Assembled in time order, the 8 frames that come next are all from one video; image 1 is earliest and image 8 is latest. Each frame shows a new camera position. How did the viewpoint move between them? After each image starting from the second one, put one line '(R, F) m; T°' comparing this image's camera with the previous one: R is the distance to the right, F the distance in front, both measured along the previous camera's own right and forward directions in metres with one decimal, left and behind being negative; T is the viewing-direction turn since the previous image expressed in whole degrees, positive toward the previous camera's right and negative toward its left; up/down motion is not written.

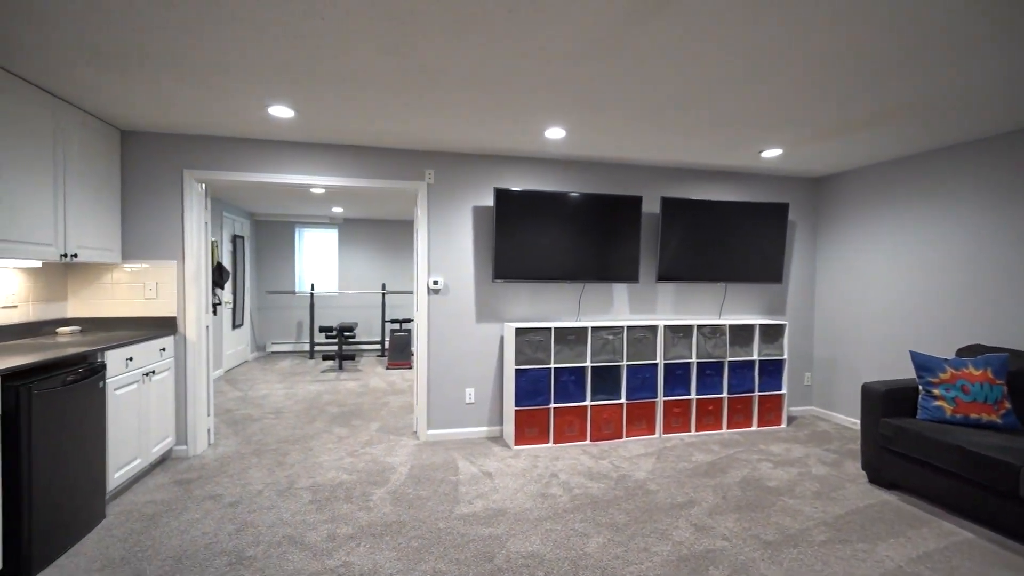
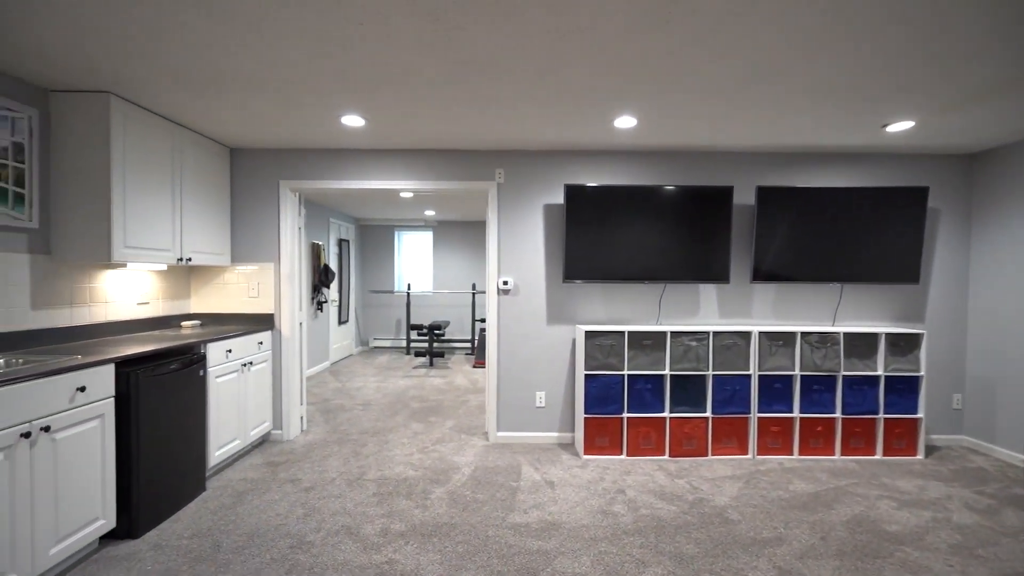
(+0.3, +0.1) m; -13°
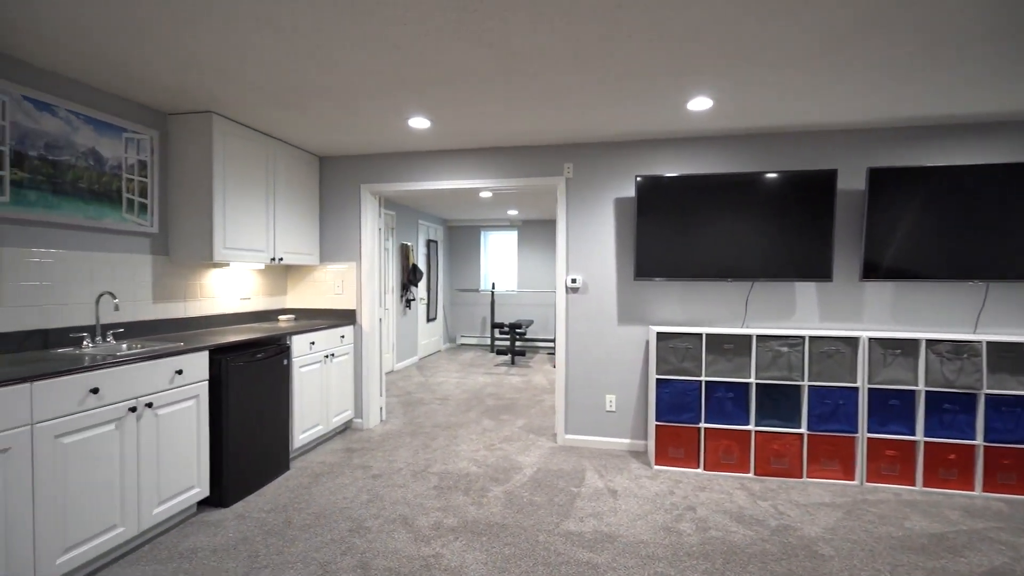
(+0.2, +0.1) m; -12°
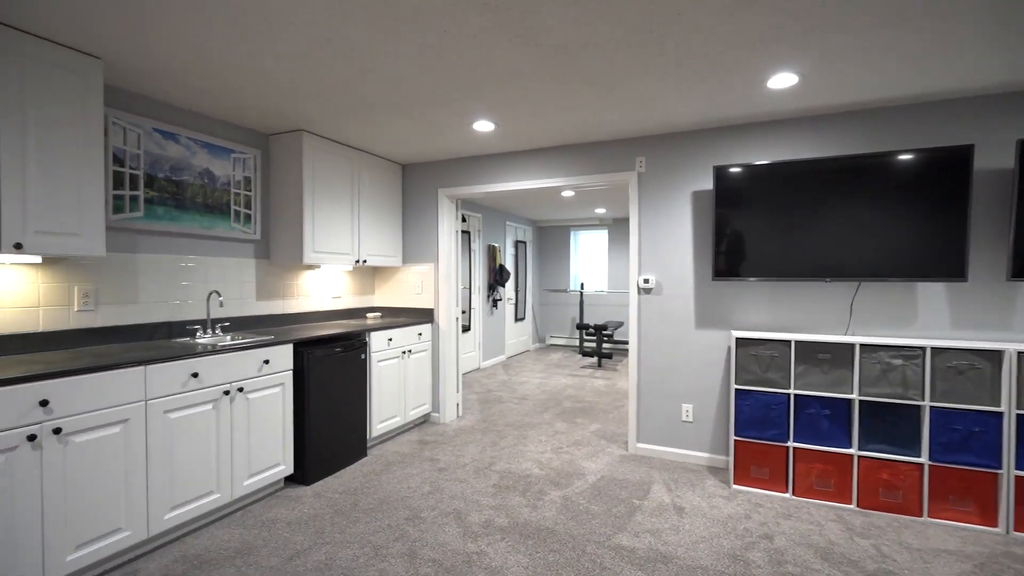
(+0.3, +0.1) m; -13°
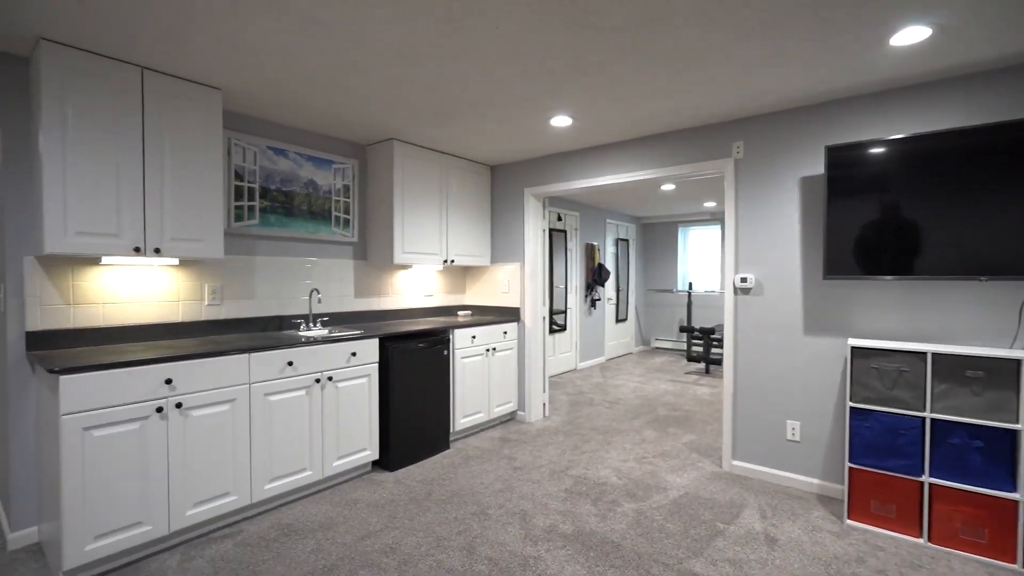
(+0.2, +0.1) m; -14°
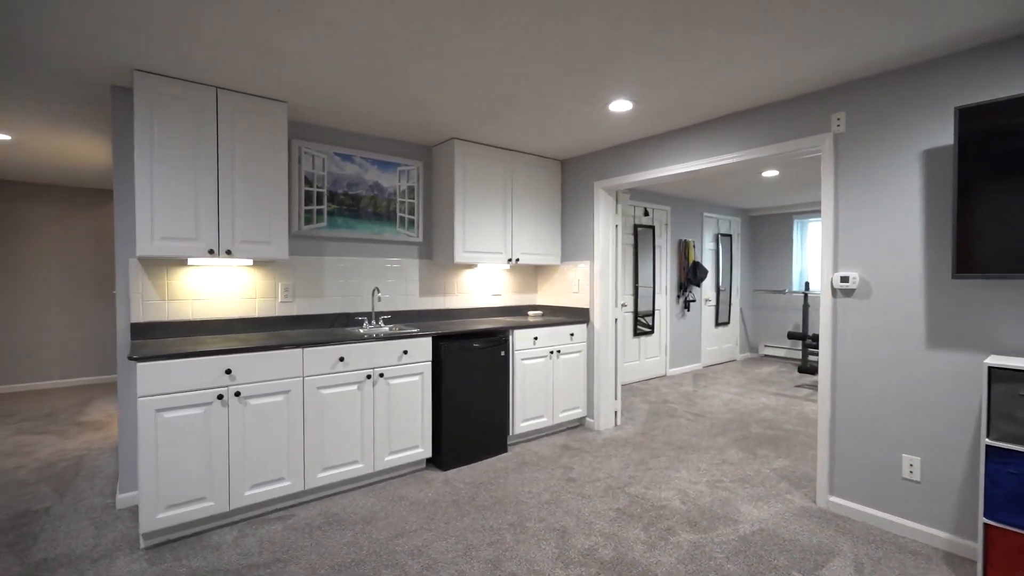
(+0.3, +0.2) m; -13°
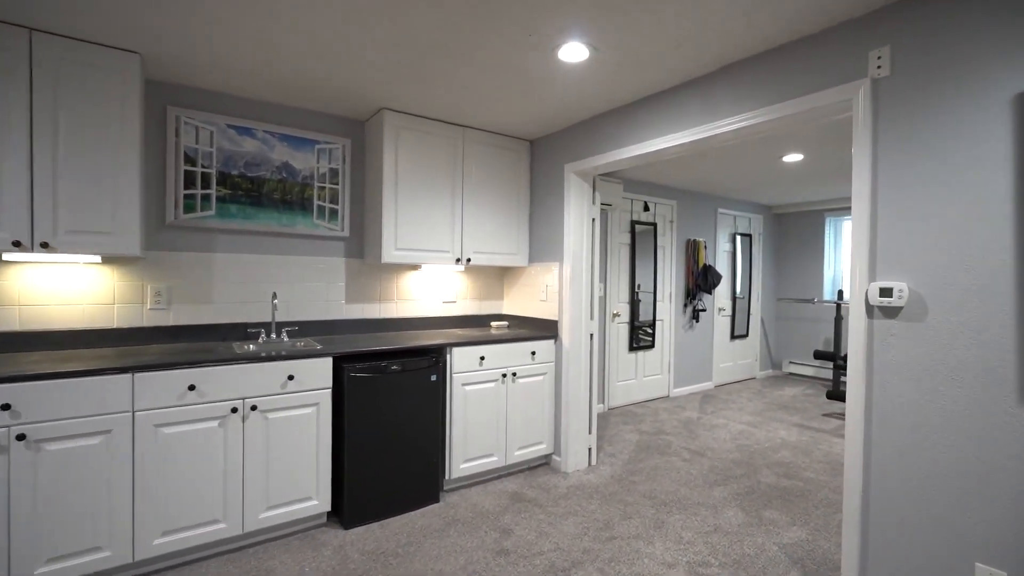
(+0.5, +0.7) m; -3°
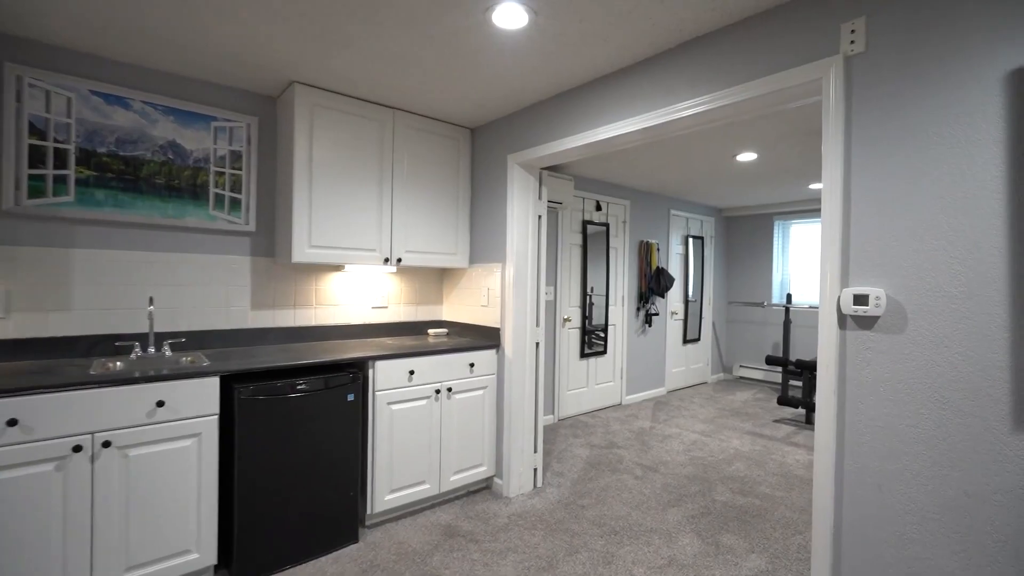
(+0.1, +0.3) m; +5°
